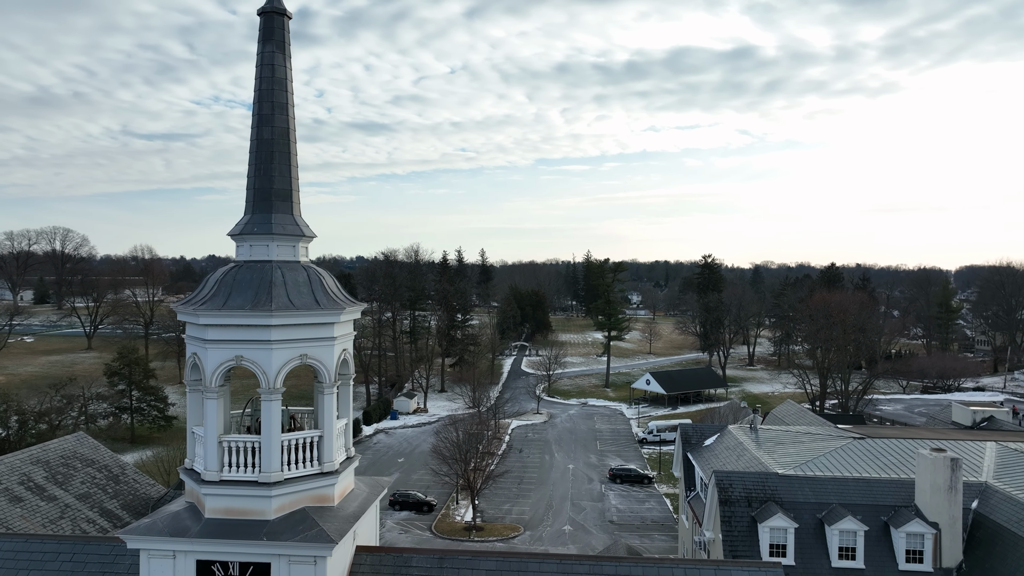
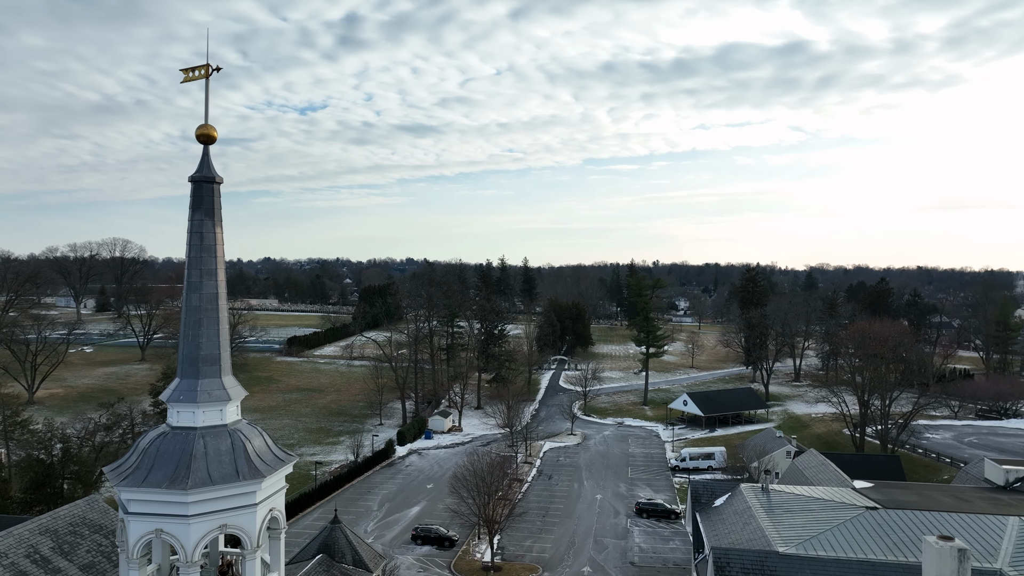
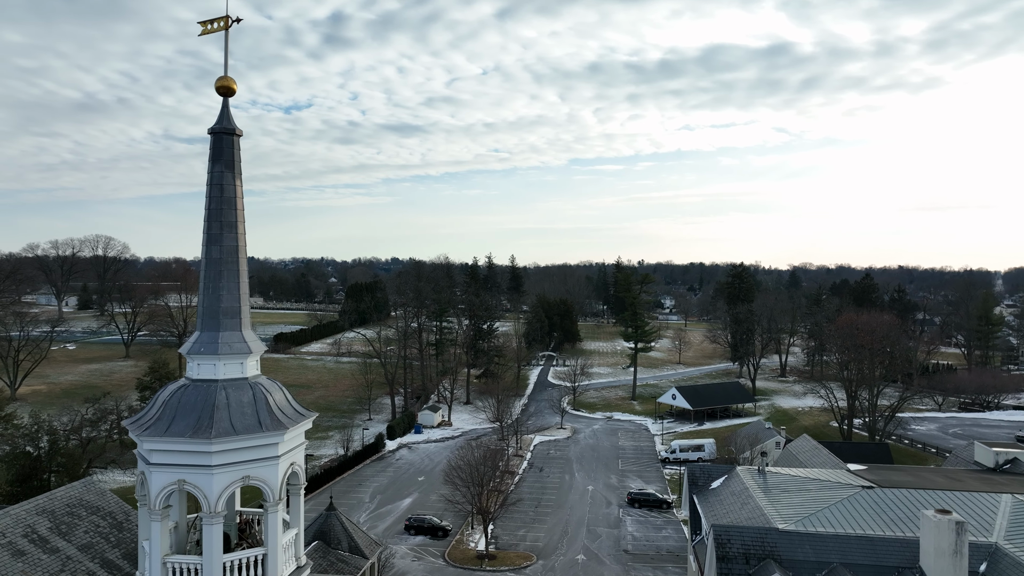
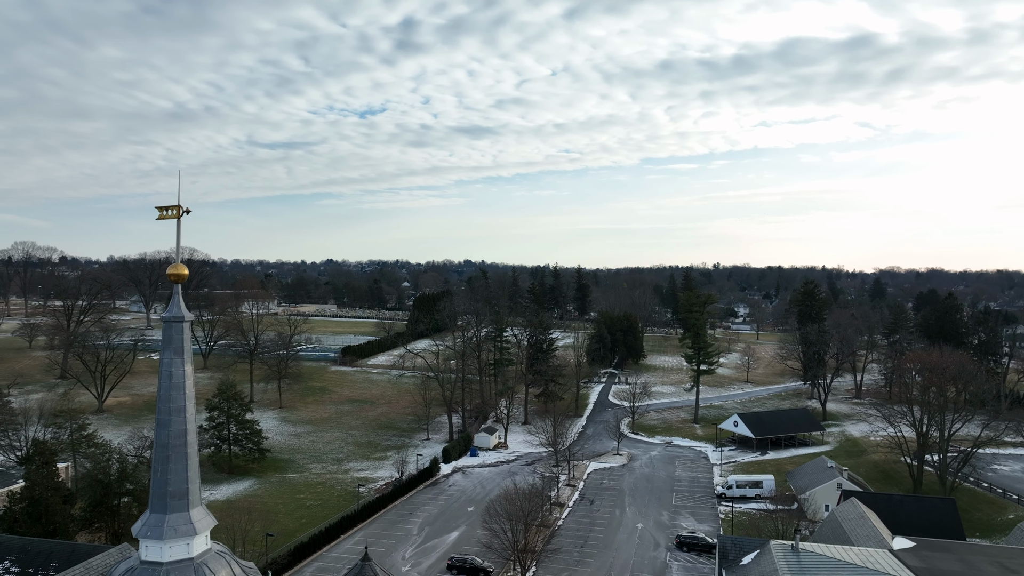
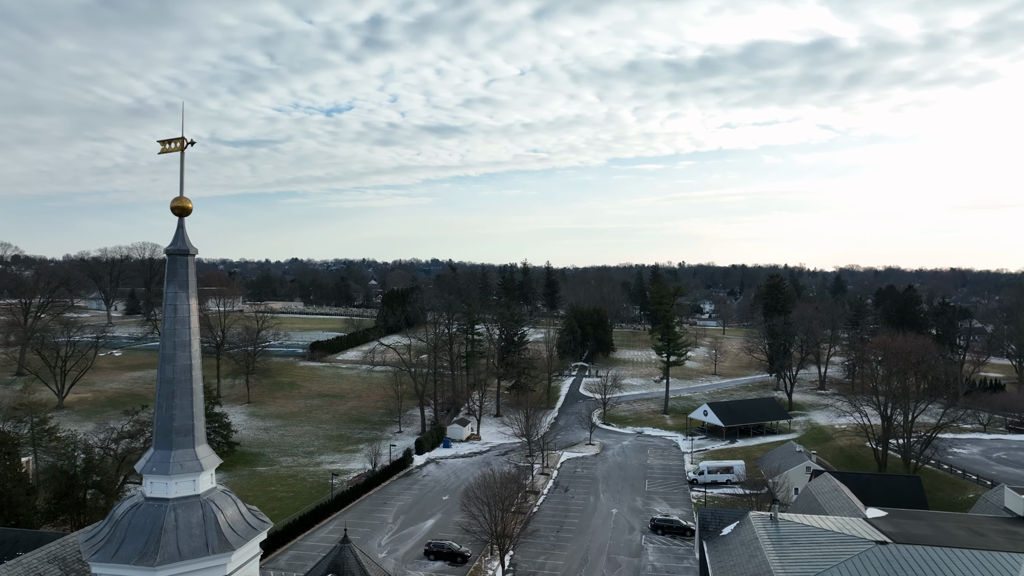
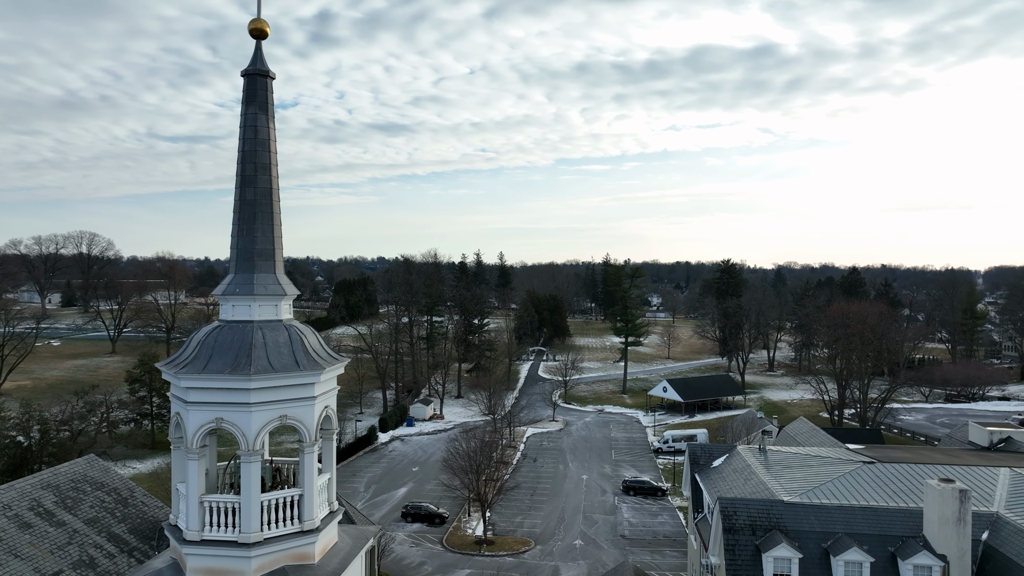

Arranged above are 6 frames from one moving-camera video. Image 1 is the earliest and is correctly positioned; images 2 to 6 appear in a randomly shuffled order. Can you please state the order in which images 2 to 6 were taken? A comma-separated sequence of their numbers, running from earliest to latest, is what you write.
6, 3, 2, 5, 4
